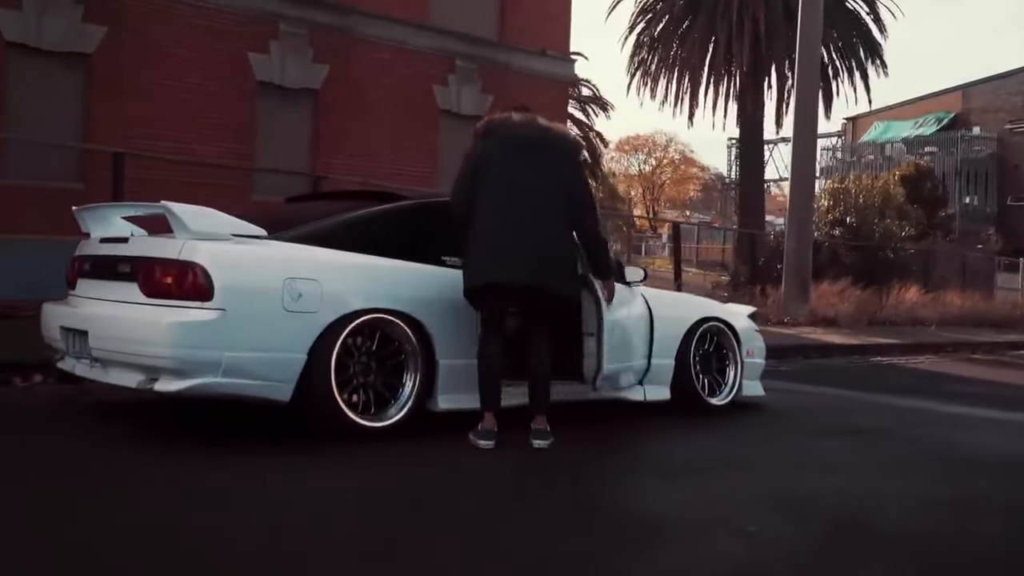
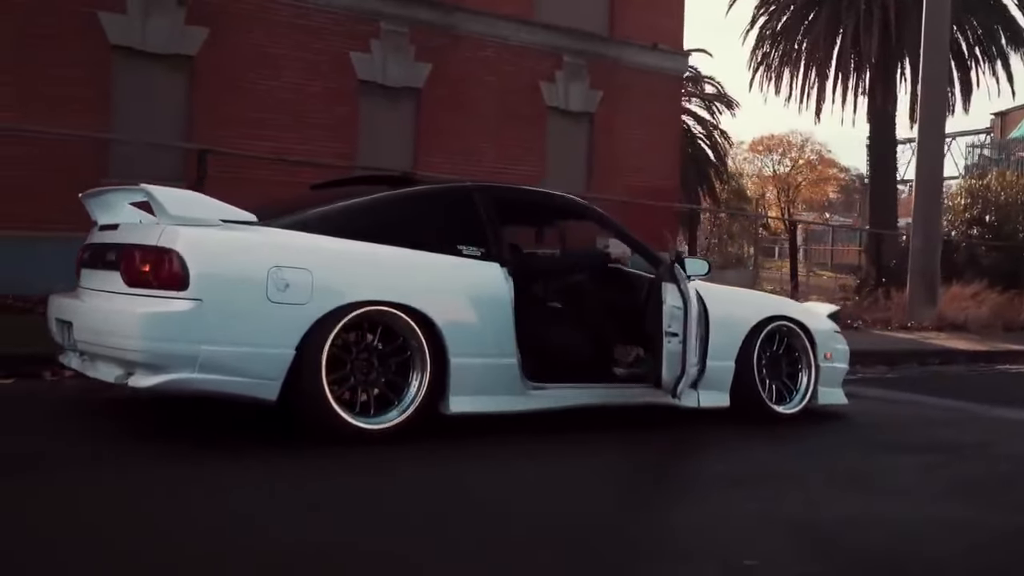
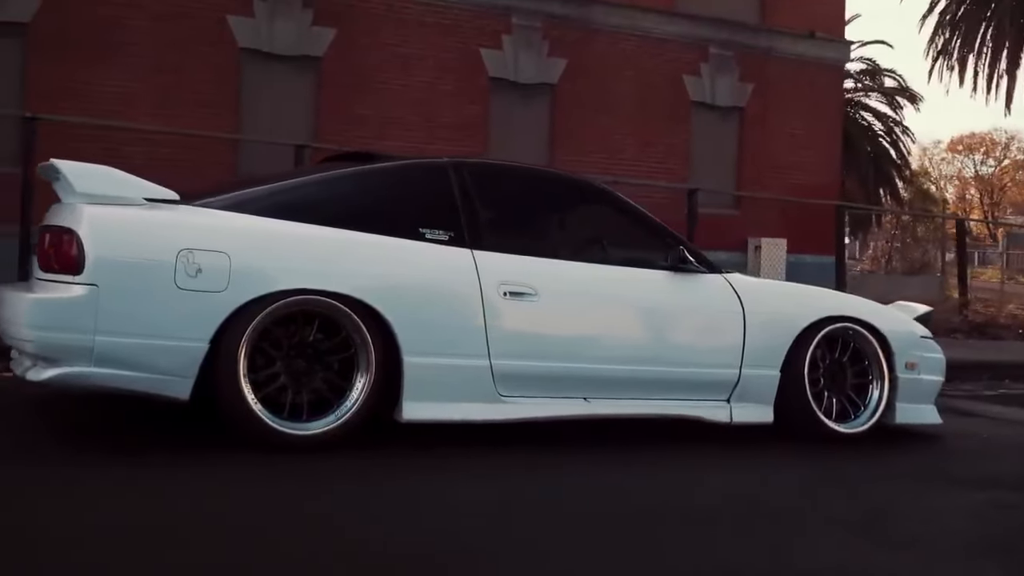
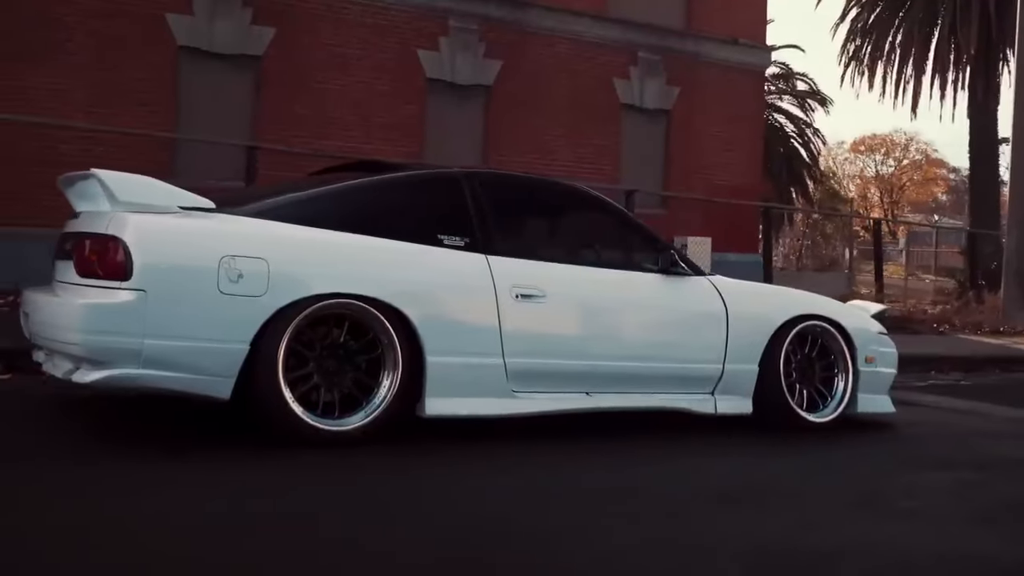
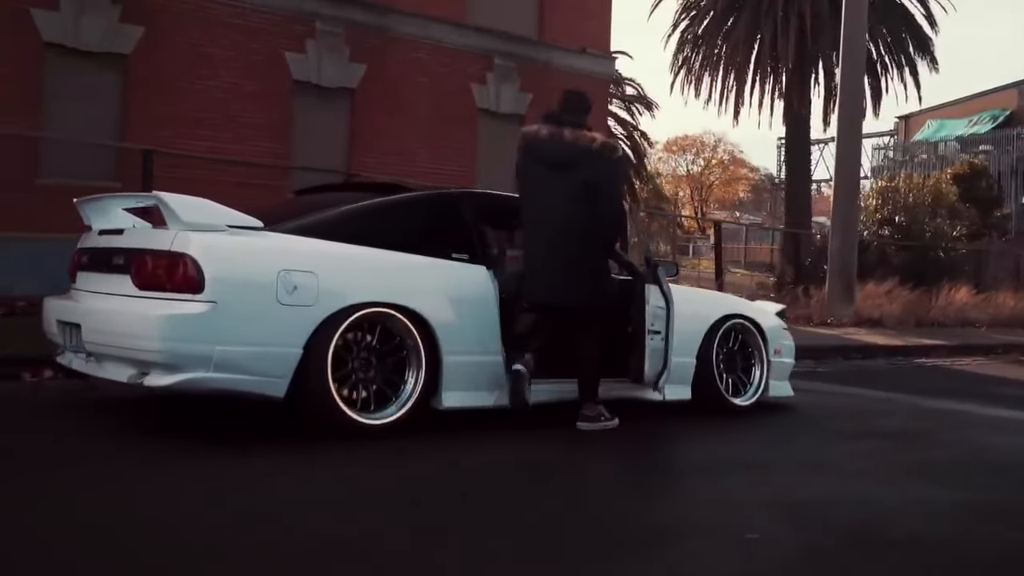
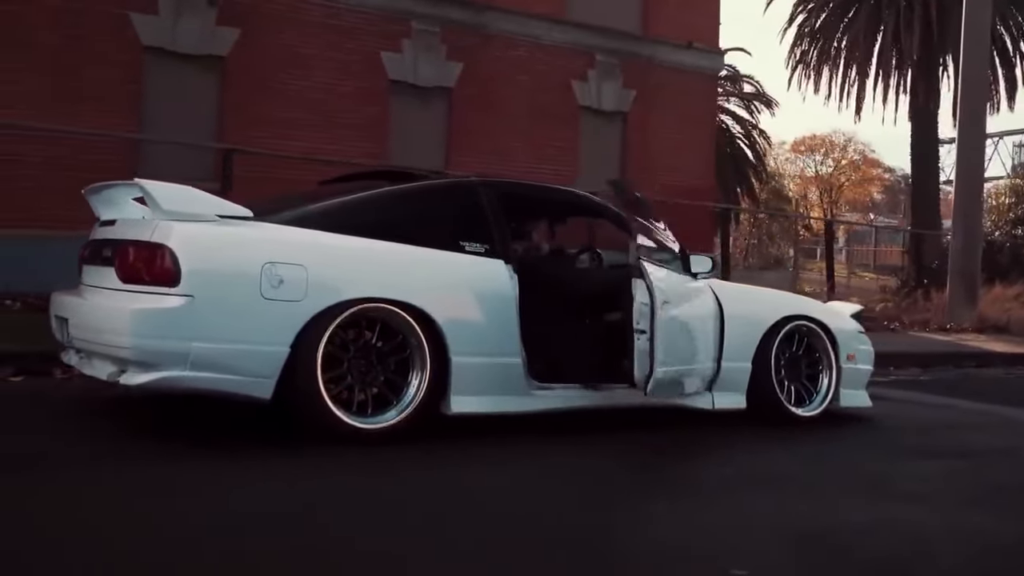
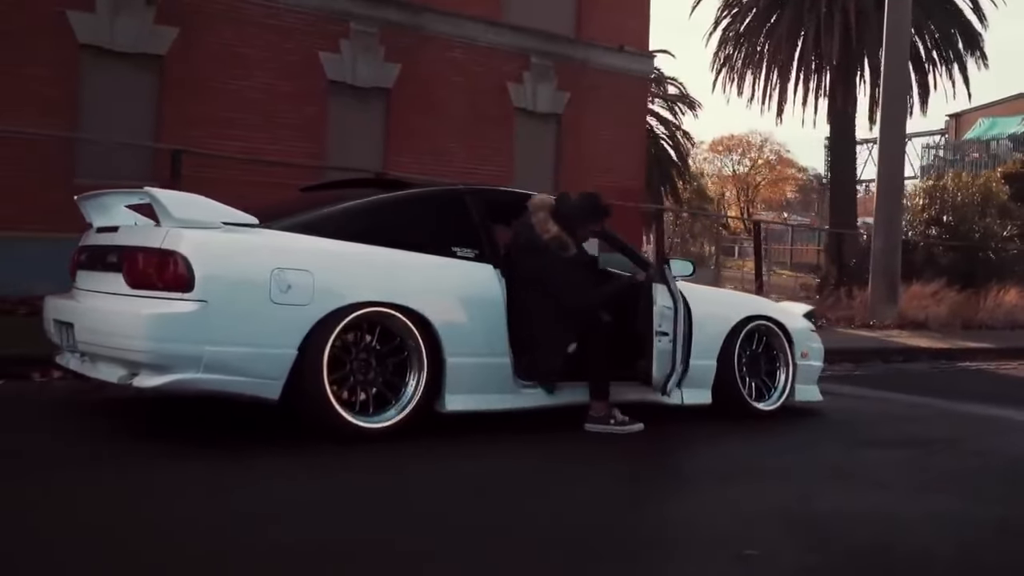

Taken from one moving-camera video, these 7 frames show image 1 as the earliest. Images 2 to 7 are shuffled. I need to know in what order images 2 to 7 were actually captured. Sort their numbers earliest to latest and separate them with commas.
5, 7, 2, 6, 4, 3
